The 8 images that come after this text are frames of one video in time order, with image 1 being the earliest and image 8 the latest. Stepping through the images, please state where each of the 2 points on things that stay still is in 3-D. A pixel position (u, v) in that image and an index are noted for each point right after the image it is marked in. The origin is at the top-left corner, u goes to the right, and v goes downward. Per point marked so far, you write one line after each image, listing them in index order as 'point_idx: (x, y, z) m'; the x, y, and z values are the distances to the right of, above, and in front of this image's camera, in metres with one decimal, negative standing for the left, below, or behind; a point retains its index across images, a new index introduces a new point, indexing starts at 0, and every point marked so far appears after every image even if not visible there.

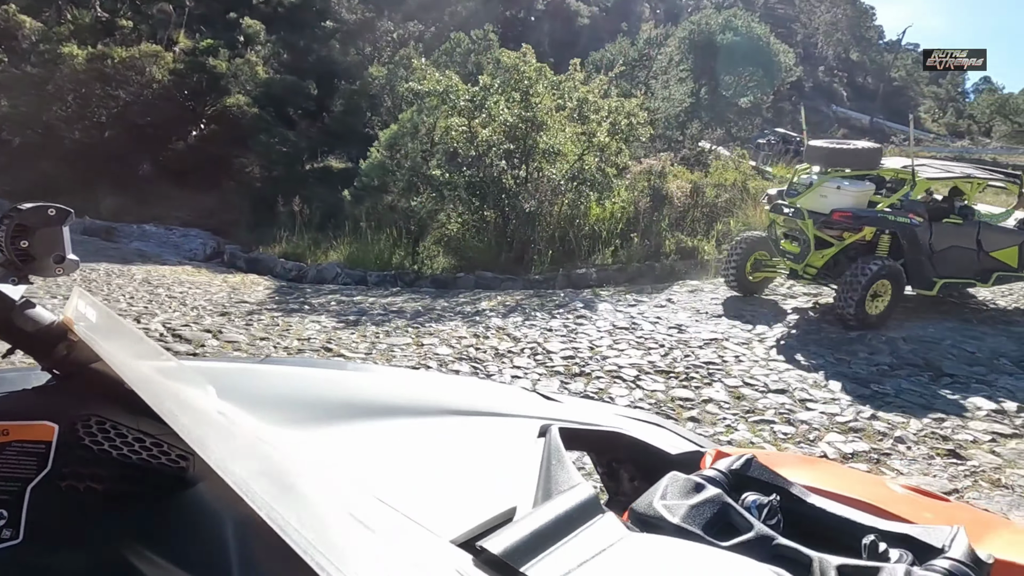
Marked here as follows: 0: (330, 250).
0: (-2.8, +0.6, +10.1) m
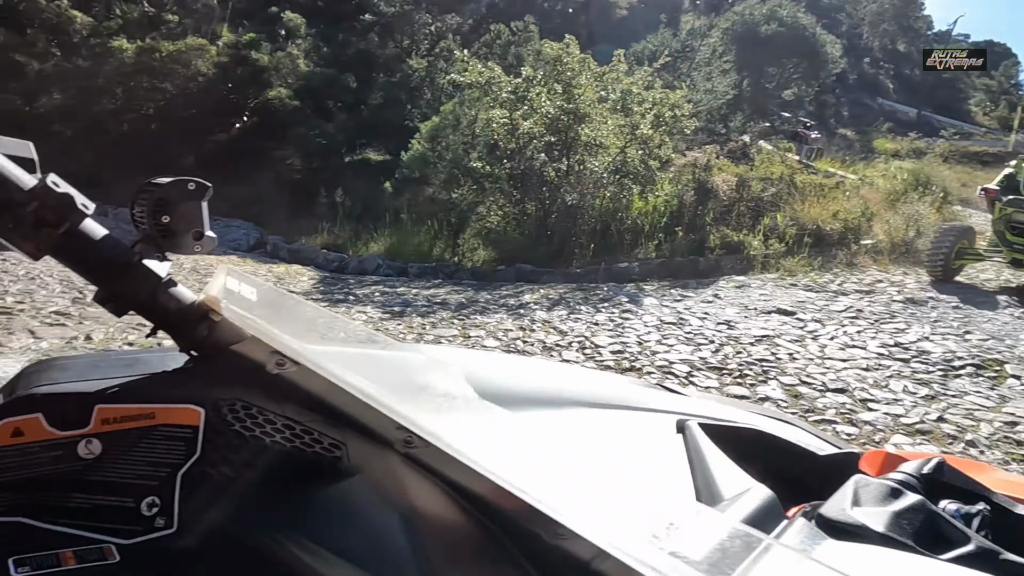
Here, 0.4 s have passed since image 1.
0: (-2.2, +0.7, +10.1) m
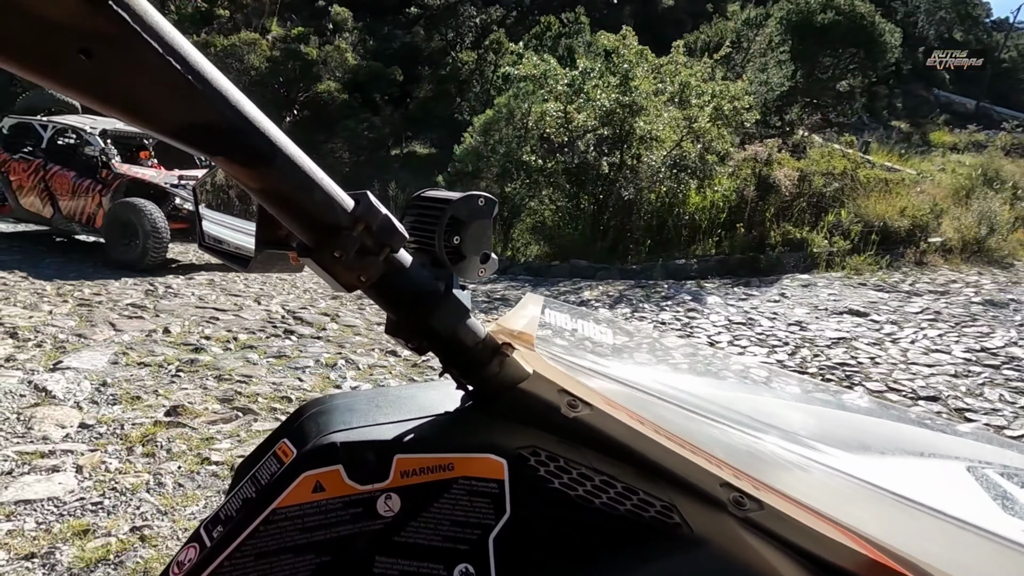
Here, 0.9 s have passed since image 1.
0: (-1.4, +0.8, +10.2) m
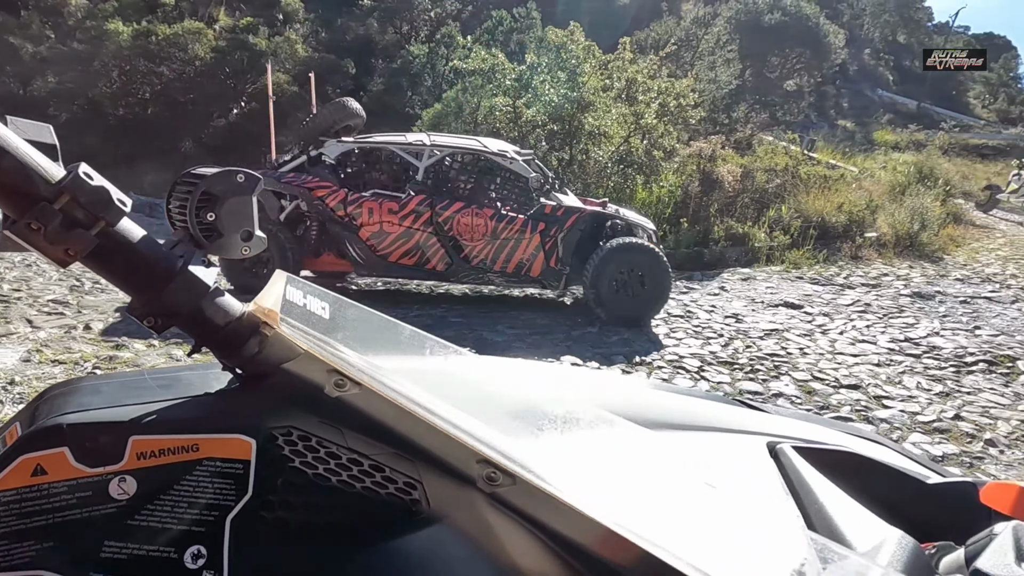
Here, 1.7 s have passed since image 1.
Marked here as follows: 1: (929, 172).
0: (-2.1, +0.9, +10.0) m
1: (+8.4, +2.3, +13.4) m
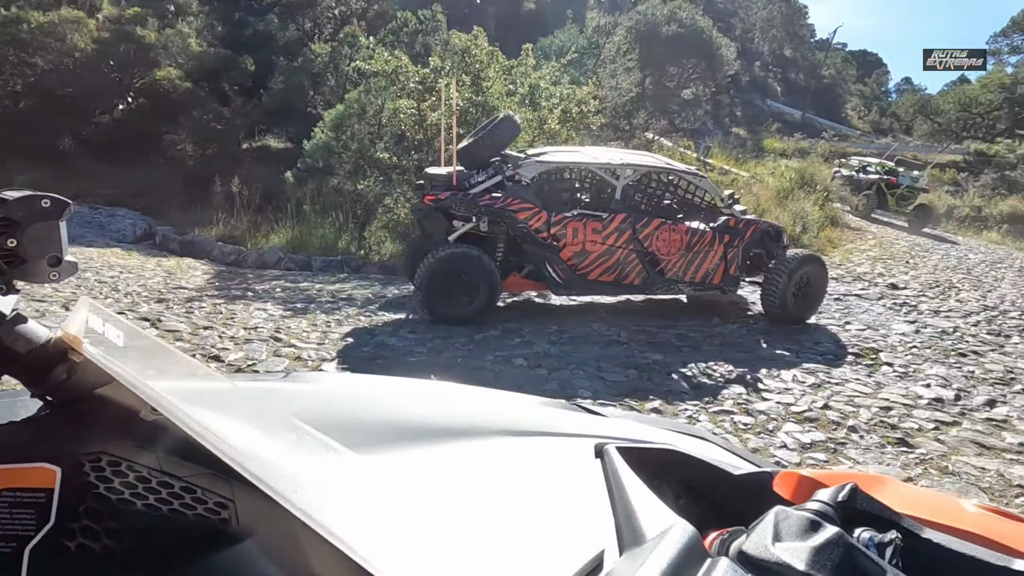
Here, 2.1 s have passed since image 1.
0: (-3.5, +0.8, +9.7) m
1: (+6.5, +2.4, +14.5) m
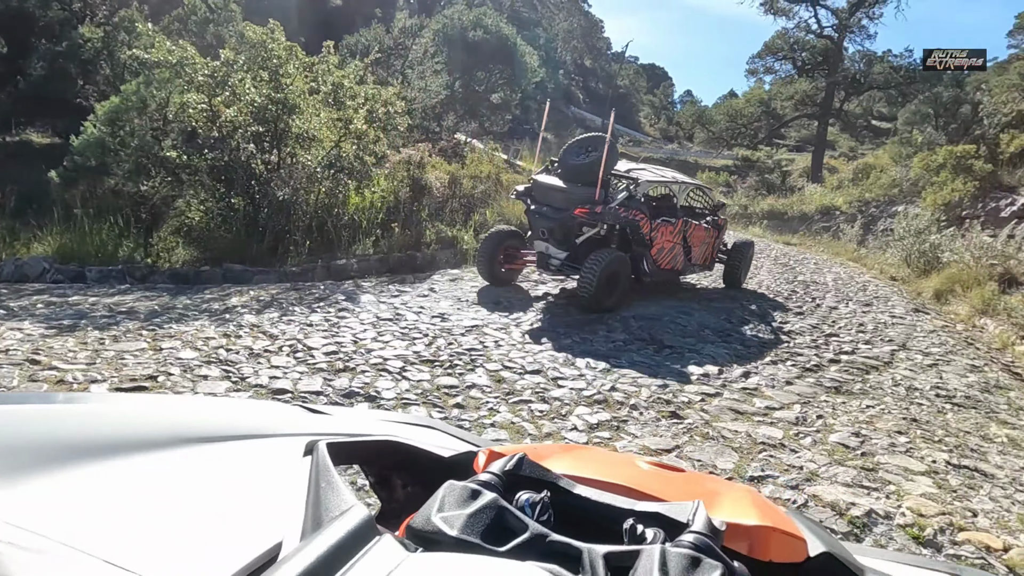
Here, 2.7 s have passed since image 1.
0: (-6.1, +0.6, +8.4) m
1: (+2.2, +2.5, +15.7) m
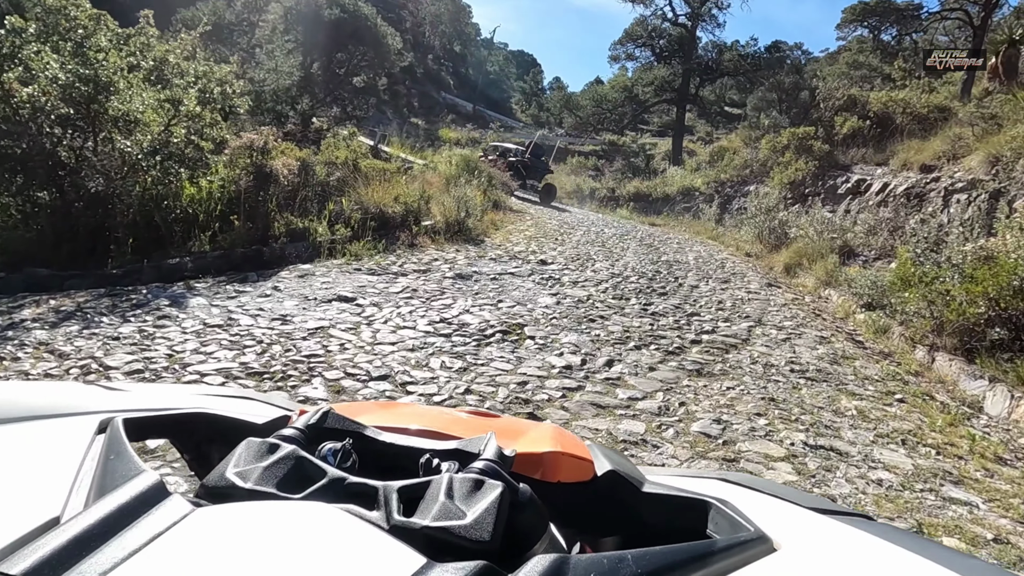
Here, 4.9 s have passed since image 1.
0: (-7.7, +0.4, +6.8) m
1: (-0.9, +2.8, +15.3) m
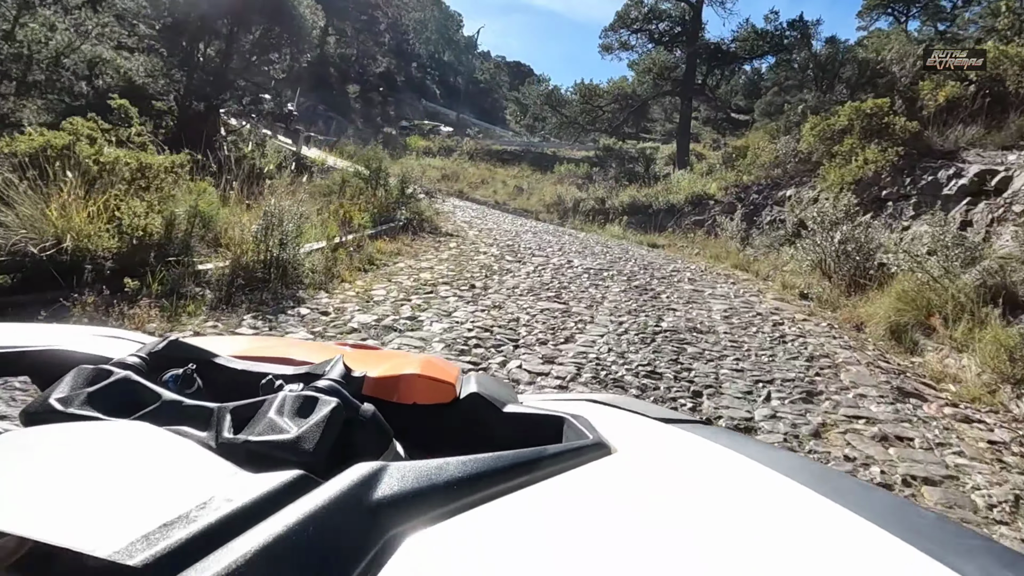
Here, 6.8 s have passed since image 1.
0: (-8.9, -0.5, +1.7) m
1: (-2.0, +1.9, +10.2) m
